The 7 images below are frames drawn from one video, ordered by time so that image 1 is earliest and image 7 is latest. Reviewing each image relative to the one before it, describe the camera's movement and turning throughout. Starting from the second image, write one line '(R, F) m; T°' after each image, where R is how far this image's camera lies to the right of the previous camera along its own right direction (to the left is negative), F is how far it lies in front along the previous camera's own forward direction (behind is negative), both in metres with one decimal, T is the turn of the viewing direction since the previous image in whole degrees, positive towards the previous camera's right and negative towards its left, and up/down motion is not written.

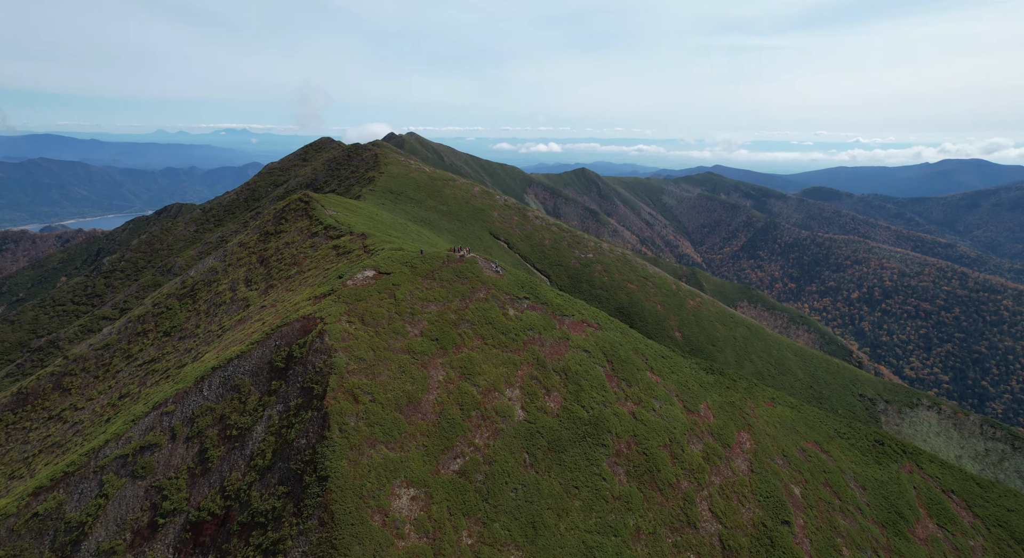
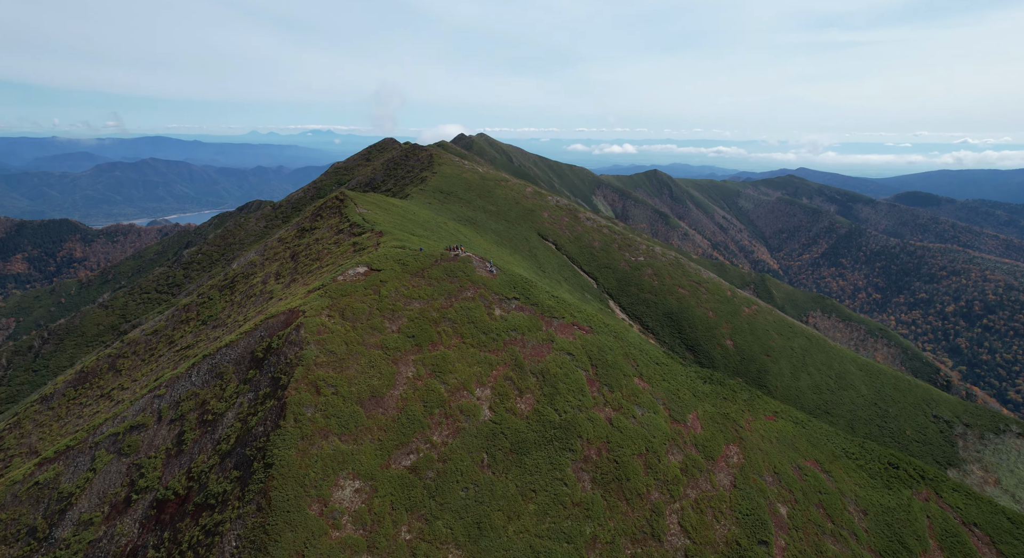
(+5.5, +0.5) m; -6°
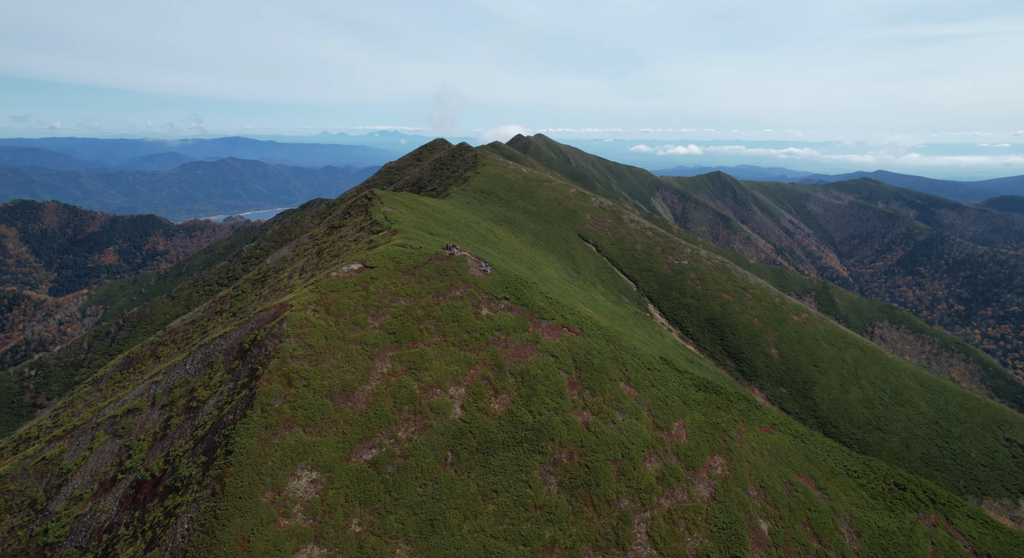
(+4.6, +0.3) m; -5°
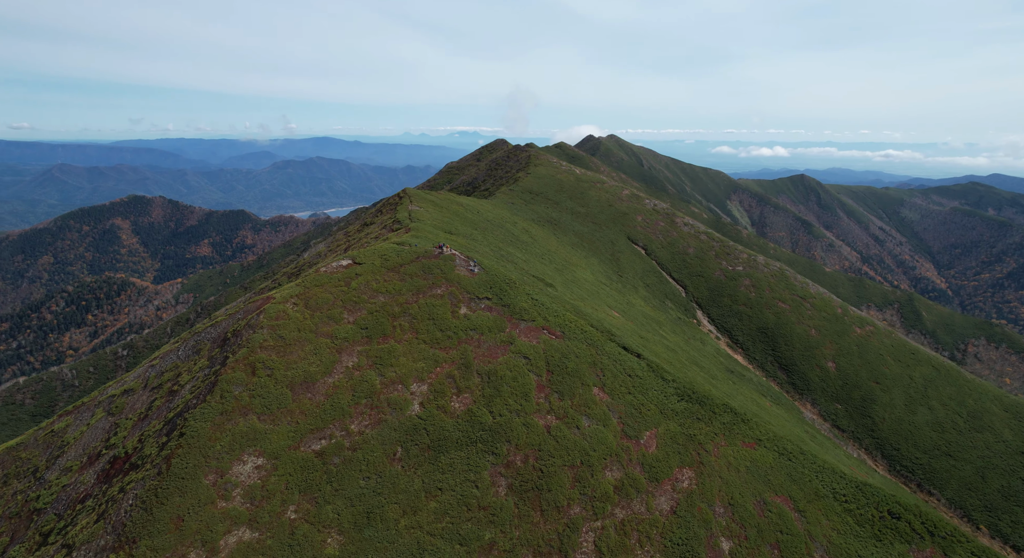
(+6.0, +0.5) m; -6°
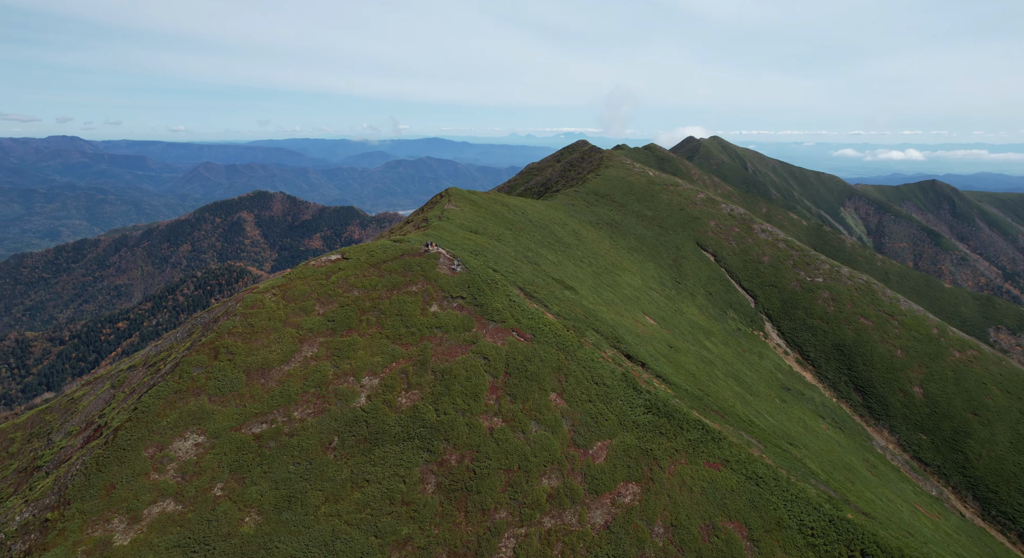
(+8.1, +0.8) m; -8°
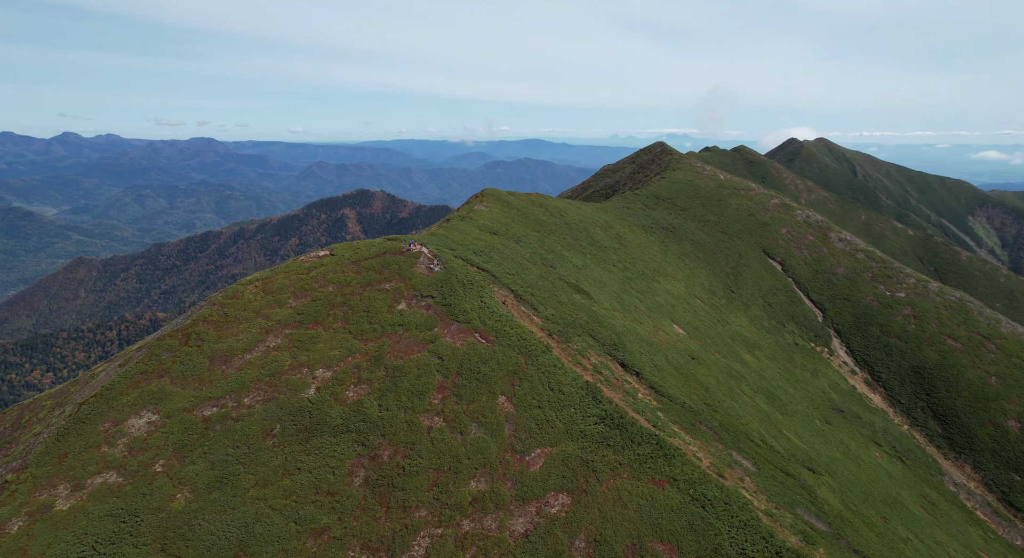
(+8.1, +0.6) m; -7°
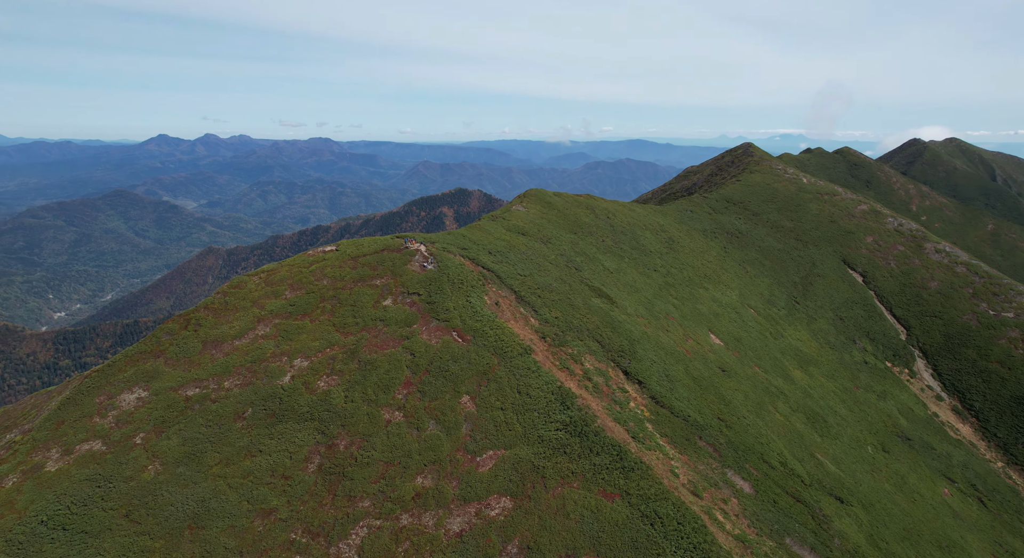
(+7.2, +0.4) m; -7°
